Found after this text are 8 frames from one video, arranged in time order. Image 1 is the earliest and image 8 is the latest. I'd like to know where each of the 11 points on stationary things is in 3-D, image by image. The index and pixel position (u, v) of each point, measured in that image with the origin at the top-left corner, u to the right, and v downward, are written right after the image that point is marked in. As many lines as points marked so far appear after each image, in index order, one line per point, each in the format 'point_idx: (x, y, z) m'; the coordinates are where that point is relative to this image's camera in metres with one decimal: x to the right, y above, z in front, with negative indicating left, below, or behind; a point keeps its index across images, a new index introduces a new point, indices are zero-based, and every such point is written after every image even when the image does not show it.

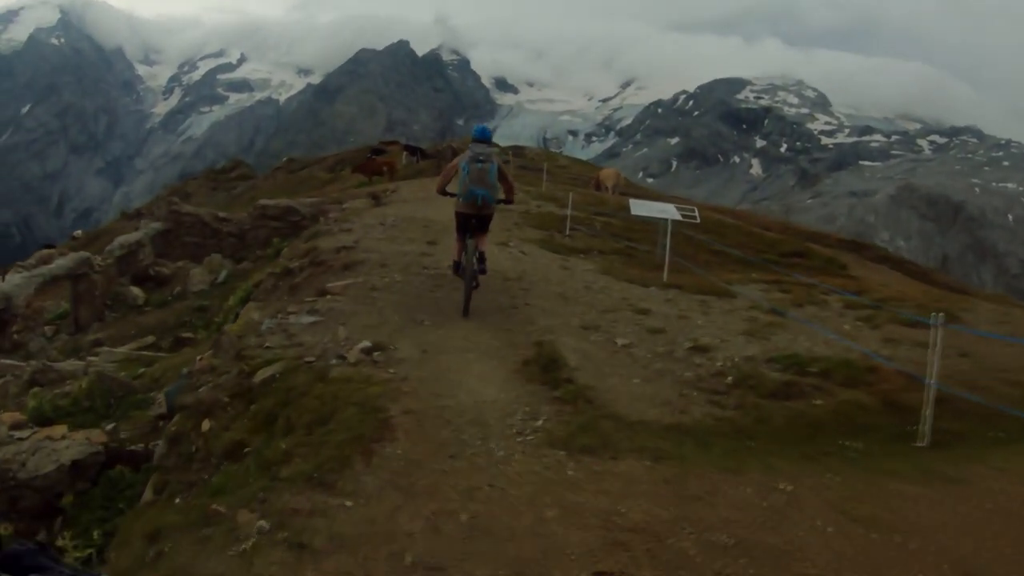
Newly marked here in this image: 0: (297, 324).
0: (-3.1, -0.5, +16.0) m
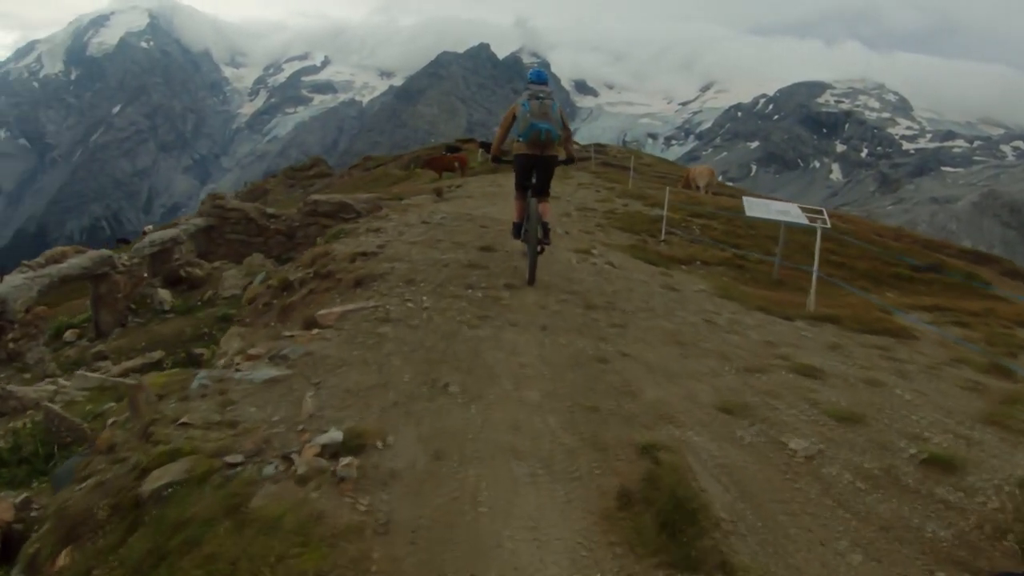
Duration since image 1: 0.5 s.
0: (-2.4, -0.8, +10.0) m
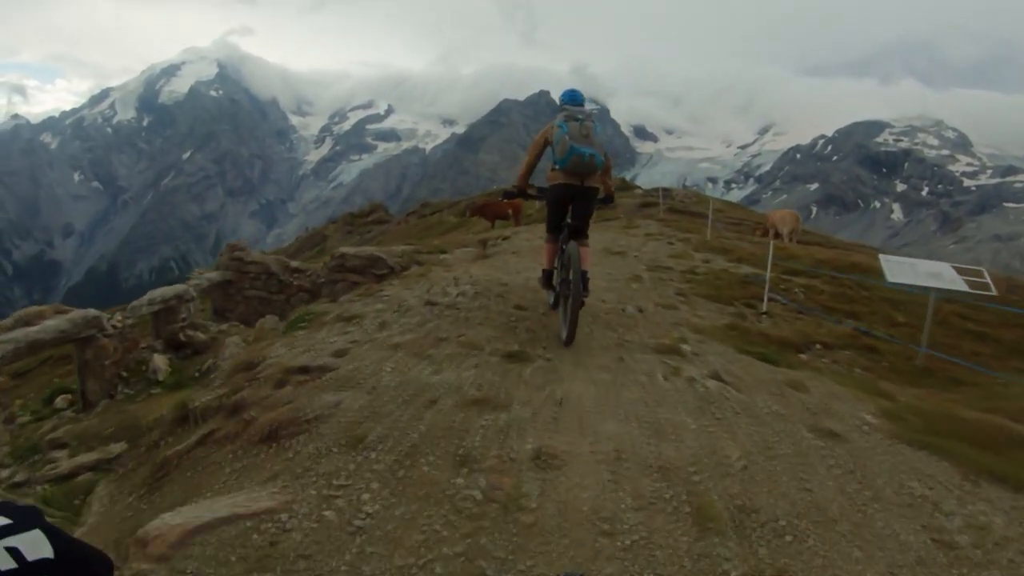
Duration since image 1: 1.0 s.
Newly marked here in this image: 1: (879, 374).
0: (-2.3, -1.8, +3.7) m
1: (+5.7, -1.3, +16.5) m
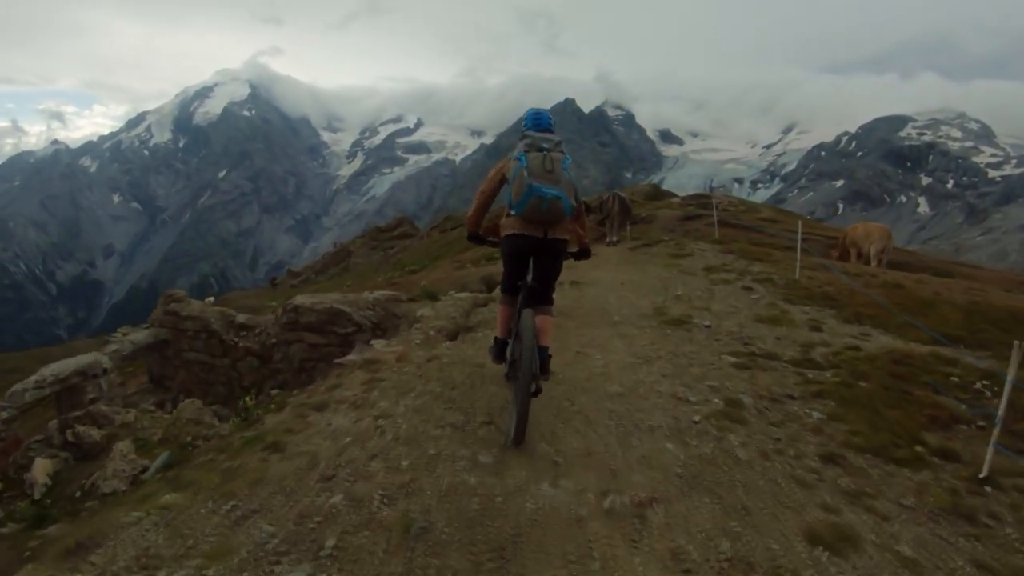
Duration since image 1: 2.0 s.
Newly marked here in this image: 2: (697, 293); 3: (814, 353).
0: (-3.0, -3.1, -6.1) m
1: (+5.3, -2.5, +6.5) m
2: (+2.9, -0.1, +17.0) m
3: (+3.9, -0.9, +14.5) m
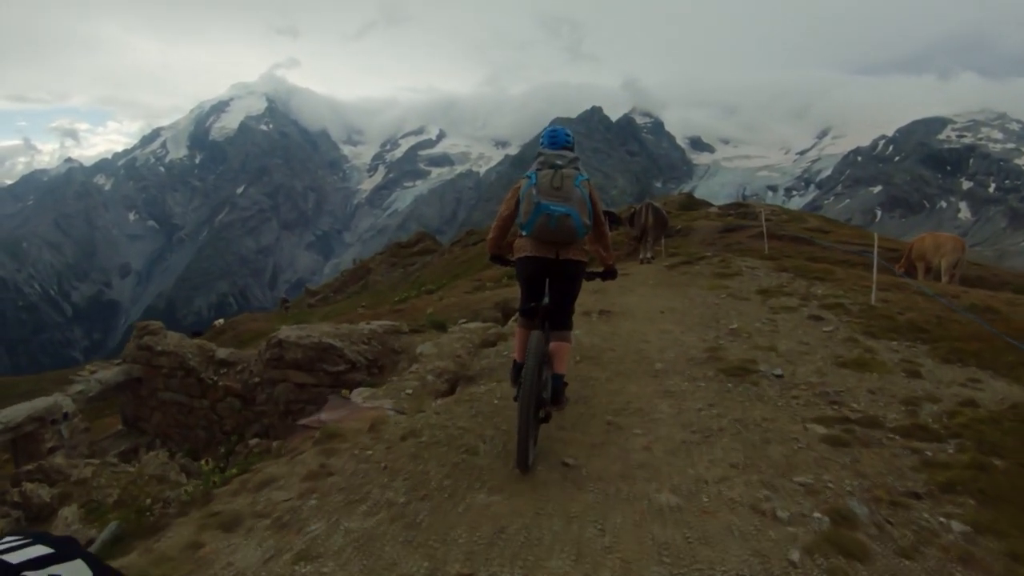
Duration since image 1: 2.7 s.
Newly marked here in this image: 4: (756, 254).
0: (-3.5, -3.4, -9.3) m
1: (+5.2, -2.8, +3.0) m
2: (+3.0, -0.5, +13.6) m
3: (+4.0, -1.2, +11.1) m
4: (+4.4, +0.6, +19.9) m
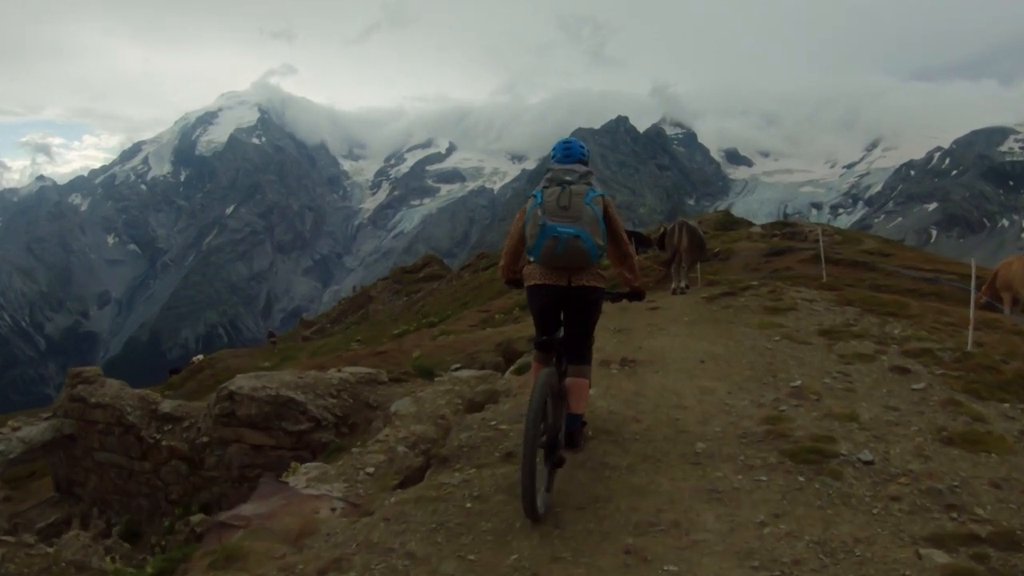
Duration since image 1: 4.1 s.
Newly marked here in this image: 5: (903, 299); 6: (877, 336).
0: (-4.2, -3.5, -12.2) m
1: (+4.9, -3.0, -0.2) m
2: (+3.0, -0.9, +10.5) m
3: (+3.9, -1.6, +8.0) m
4: (+4.5, +0.1, +16.8) m
5: (+5.6, -0.2, +15.7) m
6: (+4.1, -0.5, +12.3) m
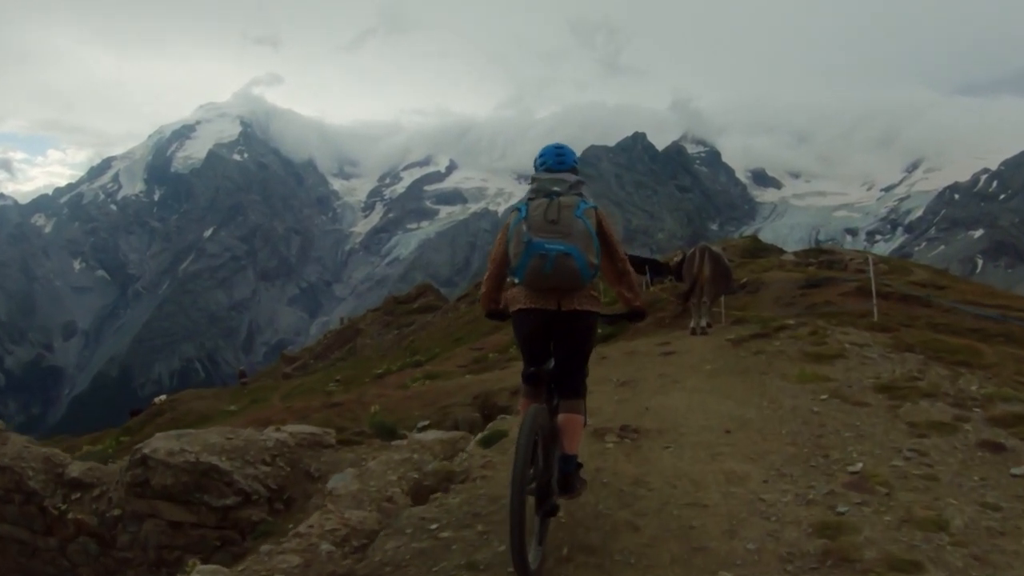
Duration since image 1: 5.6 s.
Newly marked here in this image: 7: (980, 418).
0: (-5.0, -3.2, -14.8) m
1: (+4.4, -3.1, -2.9) m
2: (+2.7, -1.3, +7.9) m
3: (+3.5, -1.9, +5.3) m
4: (+4.4, -0.4, +14.2) m
5: (+5.4, -0.7, +13.0) m
6: (+3.8, -0.9, +9.7) m
7: (+4.1, -1.1, +9.9) m
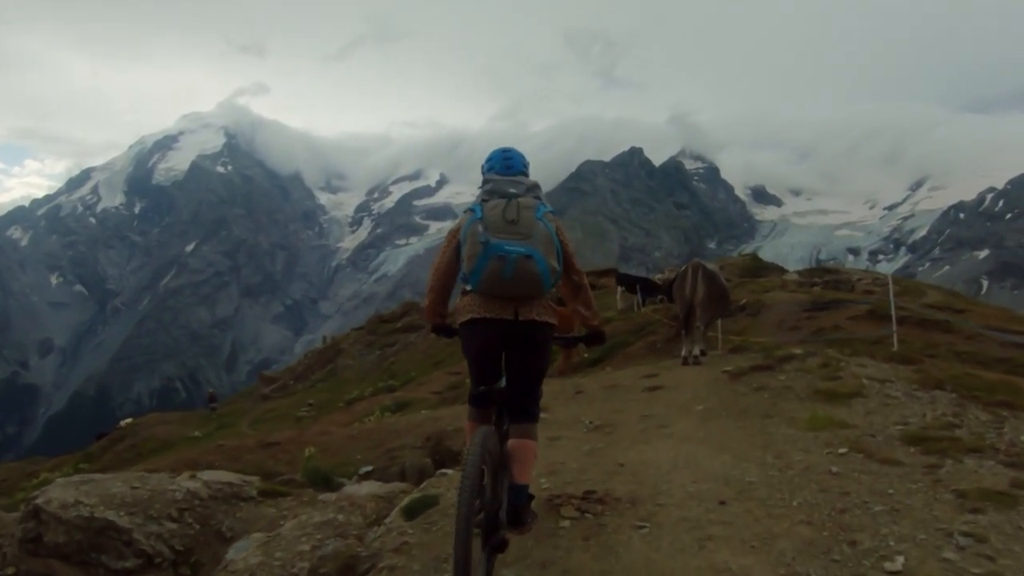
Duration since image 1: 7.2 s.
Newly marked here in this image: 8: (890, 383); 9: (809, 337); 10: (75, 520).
0: (-5.9, -3.0, -16.5) m
1: (+3.7, -3.1, -4.9) m
2: (+2.3, -1.5, +6.0) m
3: (+3.1, -2.1, +3.4) m
4: (+4.2, -0.7, +12.2) m
5: (+5.2, -0.9, +11.0) m
6: (+3.5, -1.2, +7.7) m
7: (+3.7, -1.3, +8.0) m
8: (+3.5, -0.9, +9.8) m
9: (+4.1, -0.6, +14.5) m
10: (-3.5, -1.8, +8.7) m
